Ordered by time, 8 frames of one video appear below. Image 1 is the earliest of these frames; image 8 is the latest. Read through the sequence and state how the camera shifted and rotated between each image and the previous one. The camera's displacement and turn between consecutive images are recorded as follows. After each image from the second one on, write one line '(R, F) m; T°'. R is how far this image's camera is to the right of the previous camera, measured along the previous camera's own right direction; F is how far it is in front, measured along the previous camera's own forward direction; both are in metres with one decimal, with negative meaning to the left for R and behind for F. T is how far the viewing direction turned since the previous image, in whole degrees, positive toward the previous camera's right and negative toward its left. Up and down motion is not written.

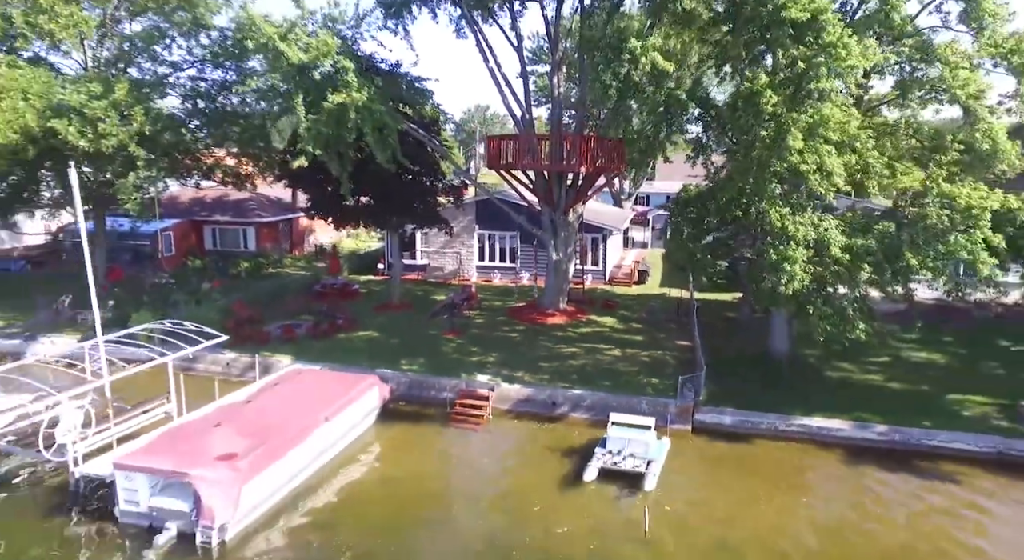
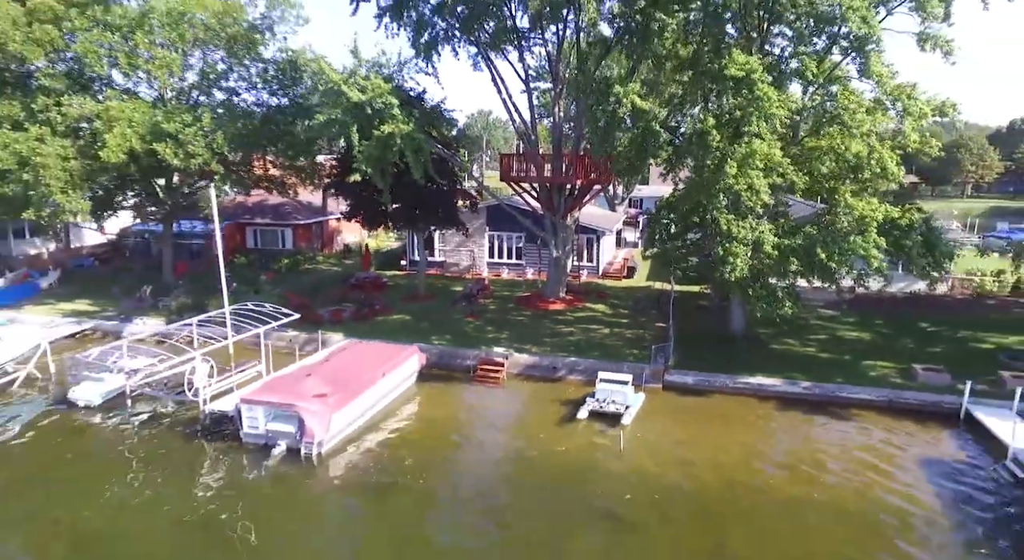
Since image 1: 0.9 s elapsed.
(-0.3, -3.8) m; 0°
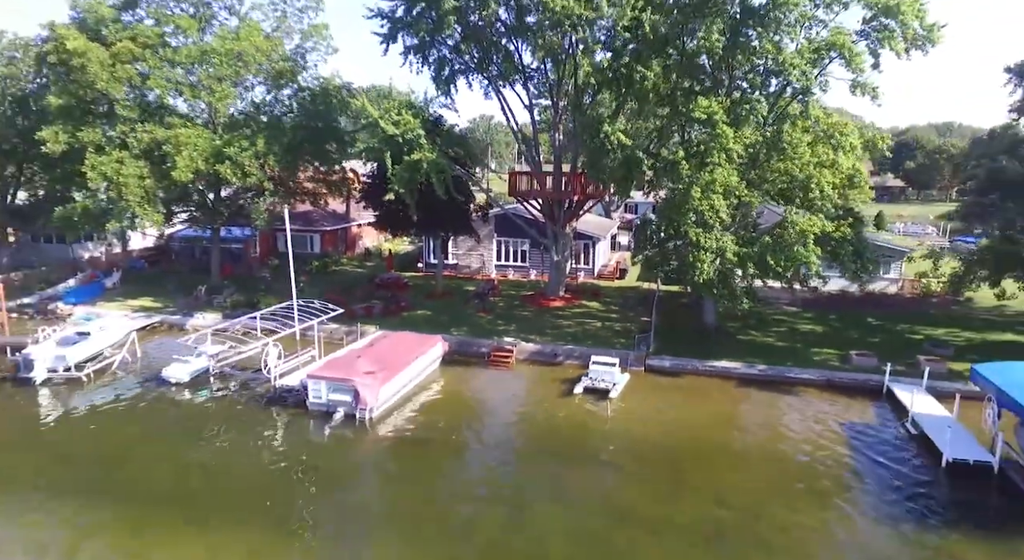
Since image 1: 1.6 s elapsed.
(-0.3, -3.6) m; 0°
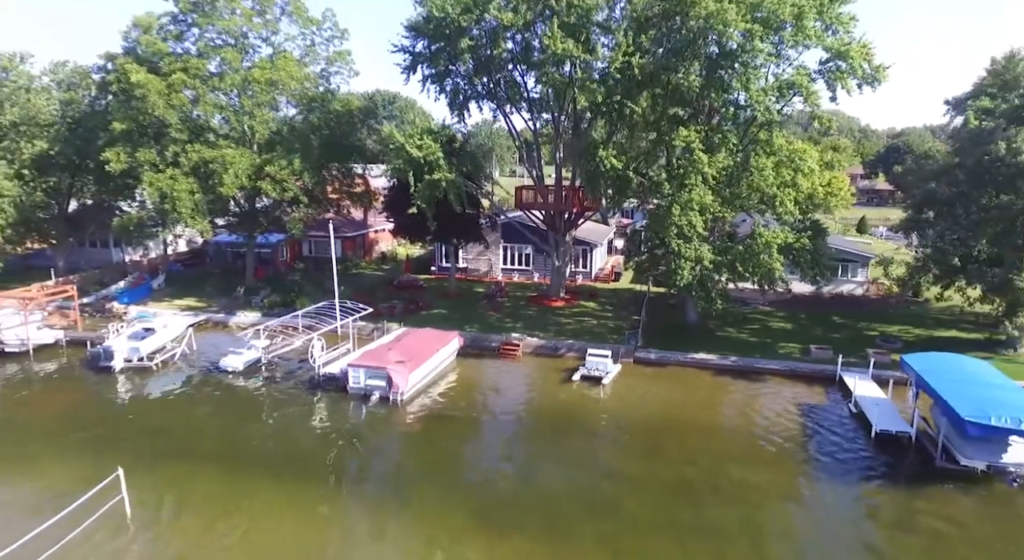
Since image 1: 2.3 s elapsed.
(-0.3, -3.2) m; 0°
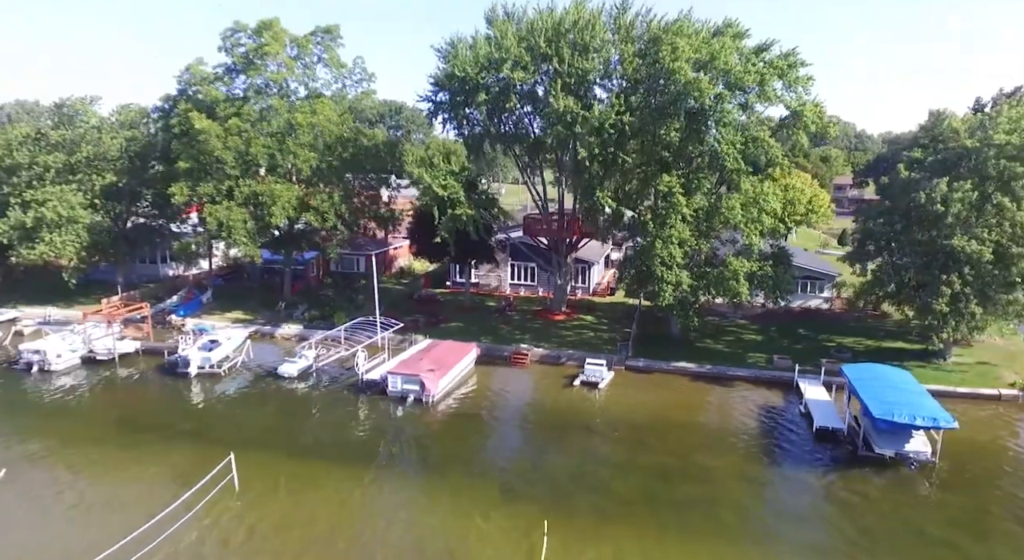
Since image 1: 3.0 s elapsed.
(-0.4, -4.2) m; 0°
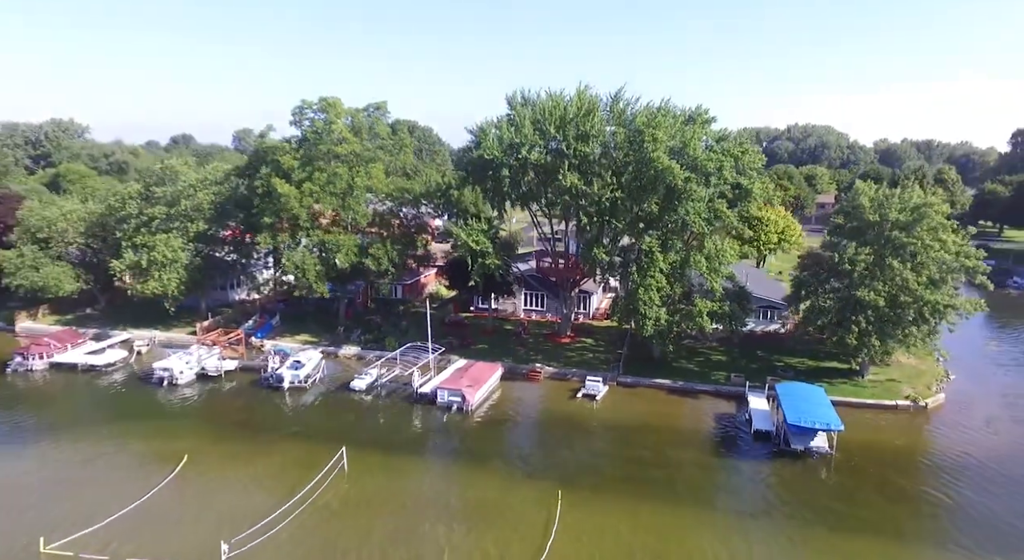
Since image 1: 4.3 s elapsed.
(-0.9, -7.9) m; 0°
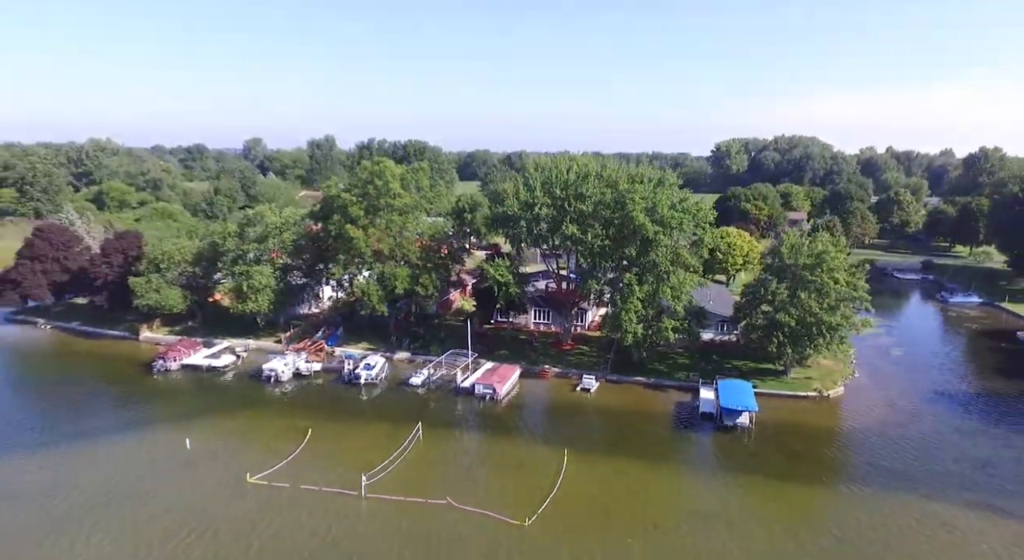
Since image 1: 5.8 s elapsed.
(-1.5, -12.0) m; 0°
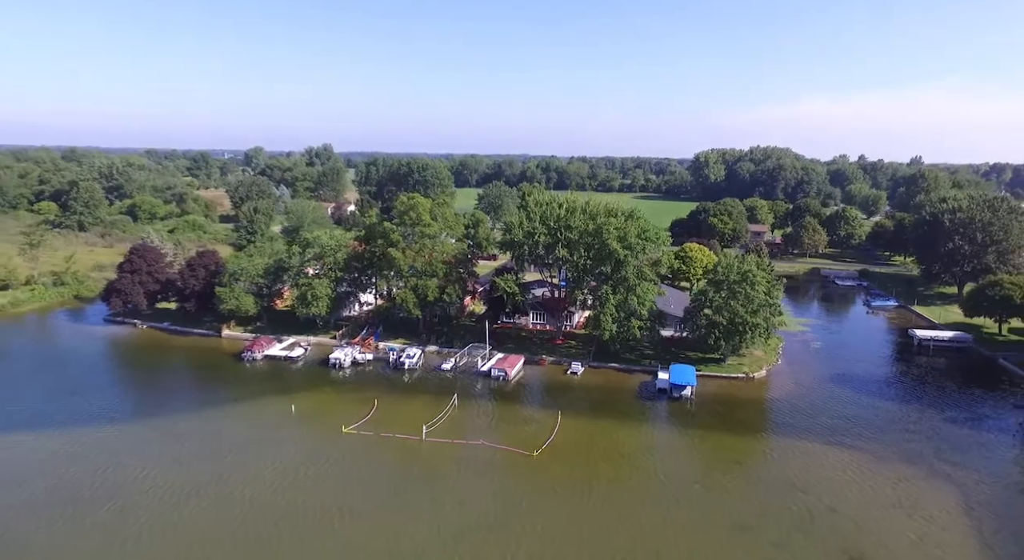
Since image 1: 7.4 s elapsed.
(-1.9, -14.8) m; +1°
